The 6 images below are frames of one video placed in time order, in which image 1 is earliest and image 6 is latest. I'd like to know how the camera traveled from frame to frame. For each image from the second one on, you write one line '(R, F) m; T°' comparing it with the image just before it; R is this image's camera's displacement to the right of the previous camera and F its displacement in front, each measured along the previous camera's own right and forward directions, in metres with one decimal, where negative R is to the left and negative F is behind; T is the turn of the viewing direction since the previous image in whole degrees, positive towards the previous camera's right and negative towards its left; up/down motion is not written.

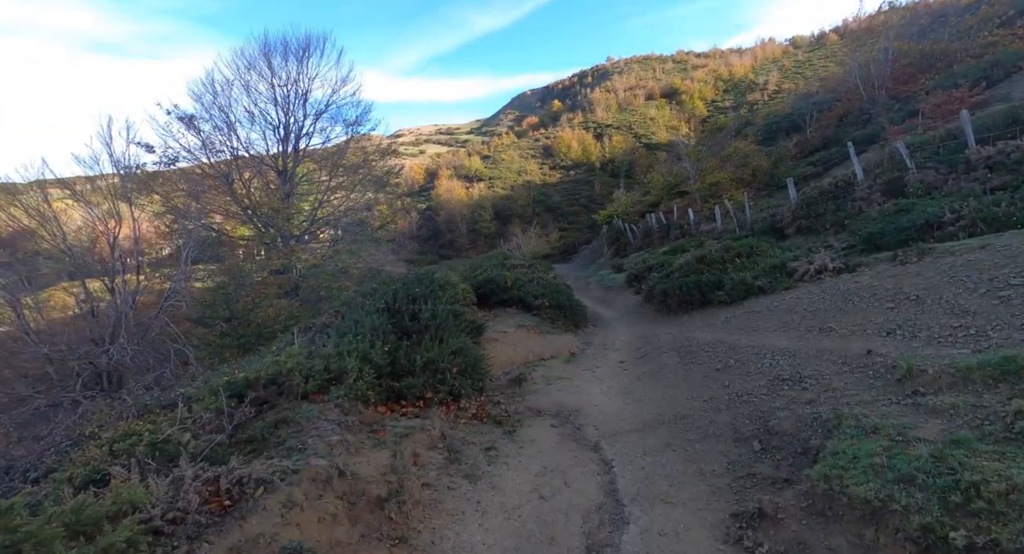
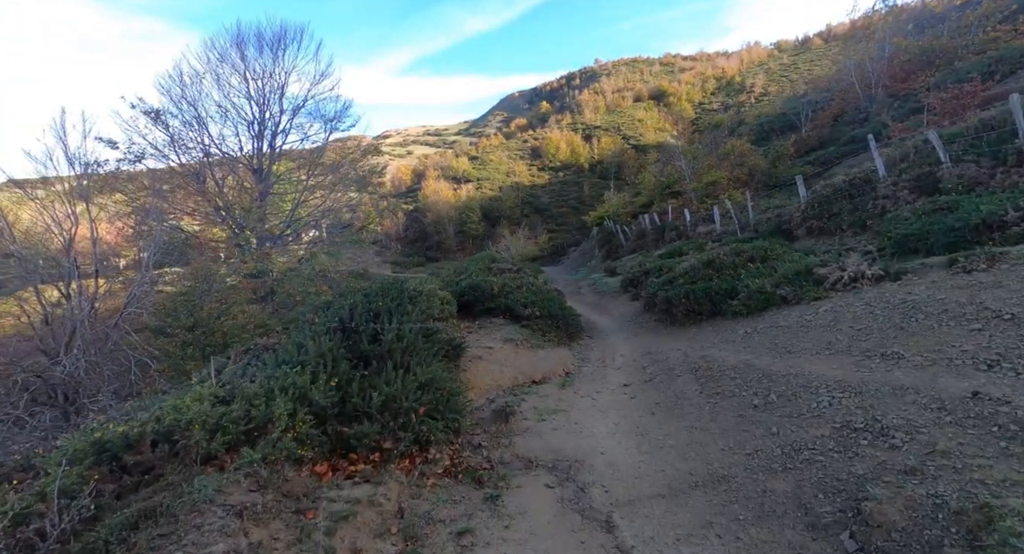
(+0.1, +1.3) m; +1°
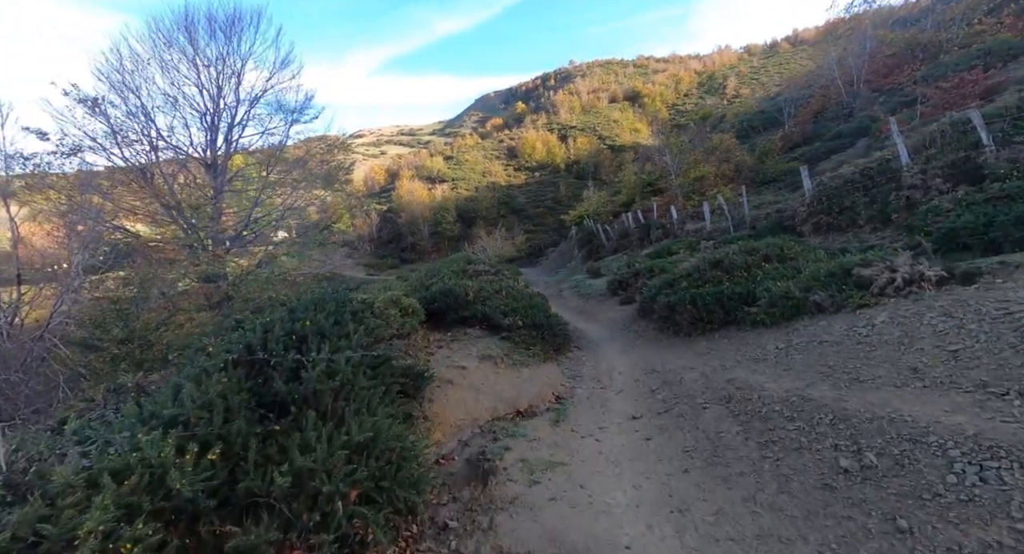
(0.0, +1.6) m; +3°
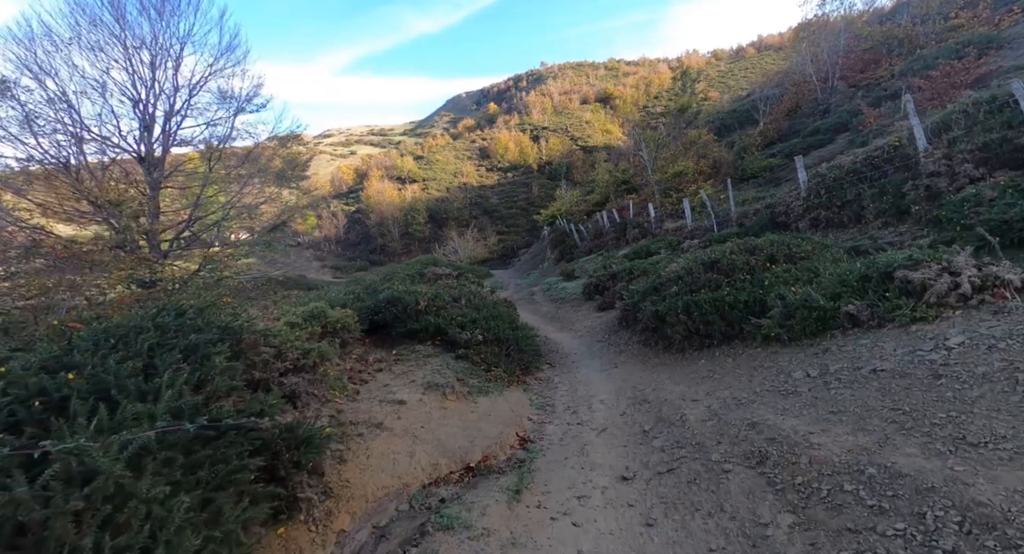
(+0.3, +1.7) m; +3°
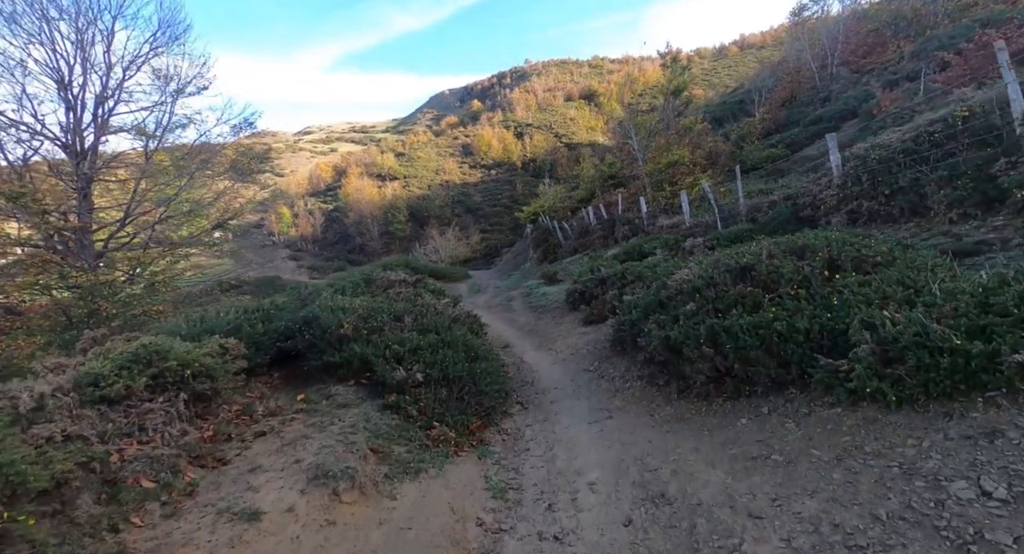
(+0.4, +2.5) m; +2°
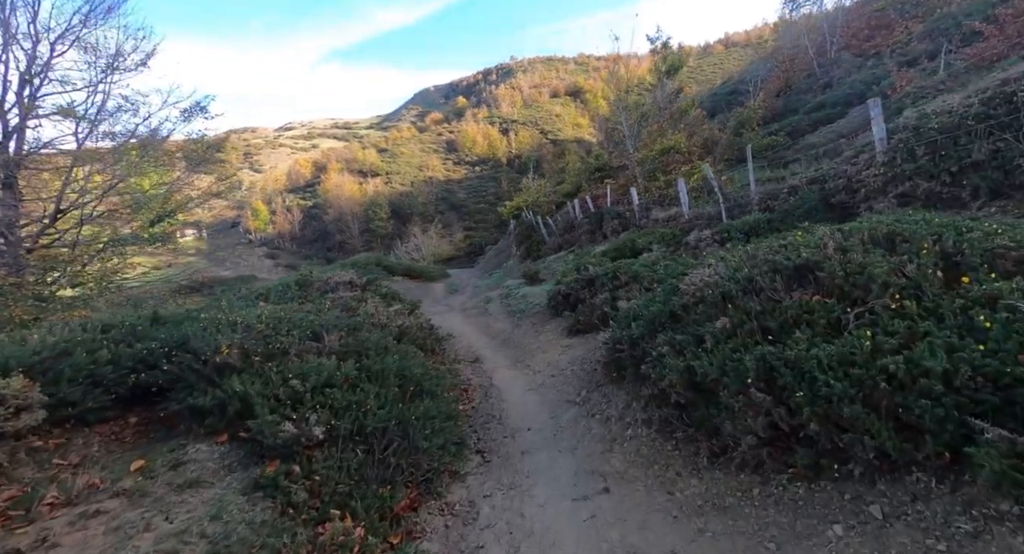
(+0.3, +2.1) m; +2°
